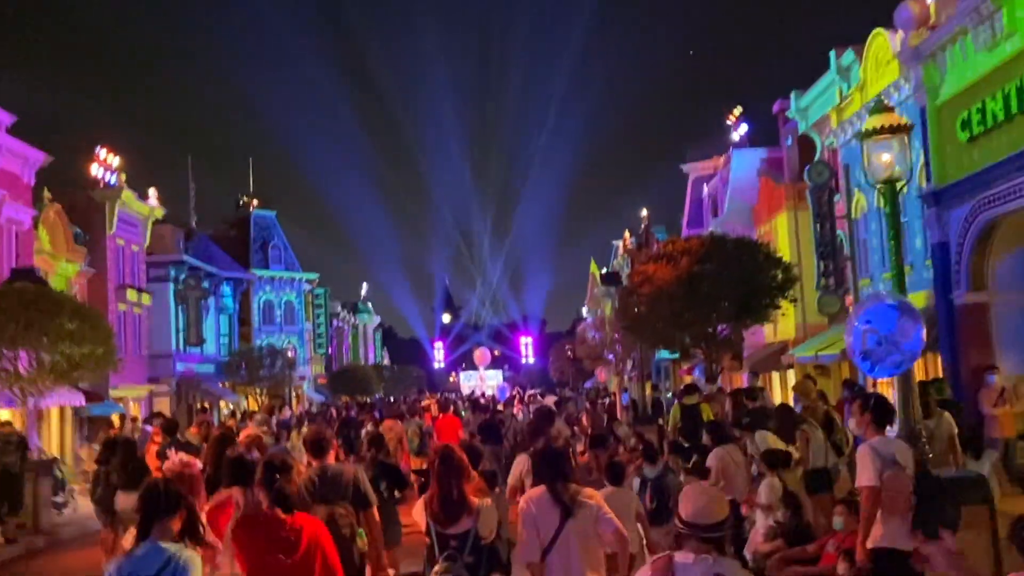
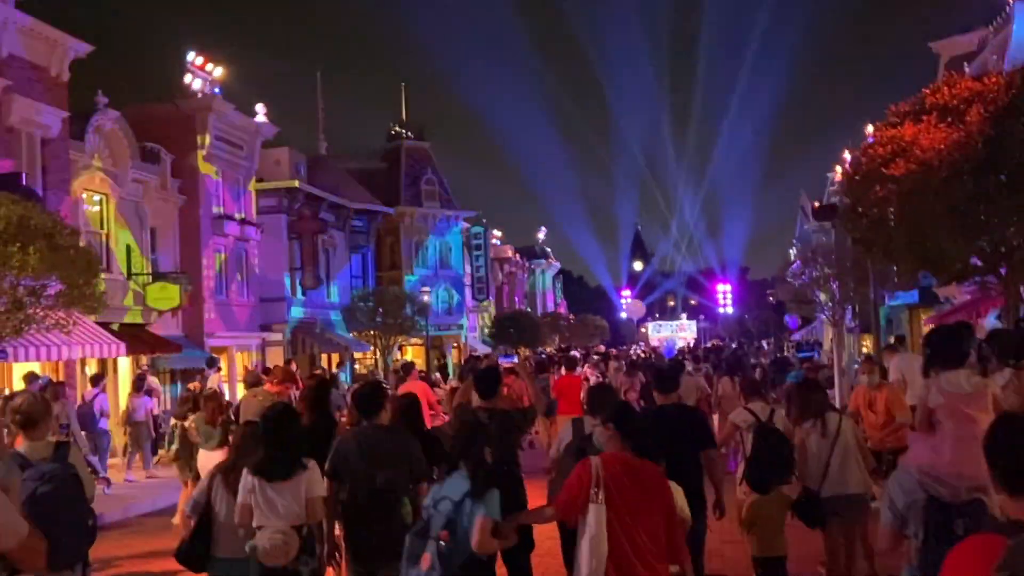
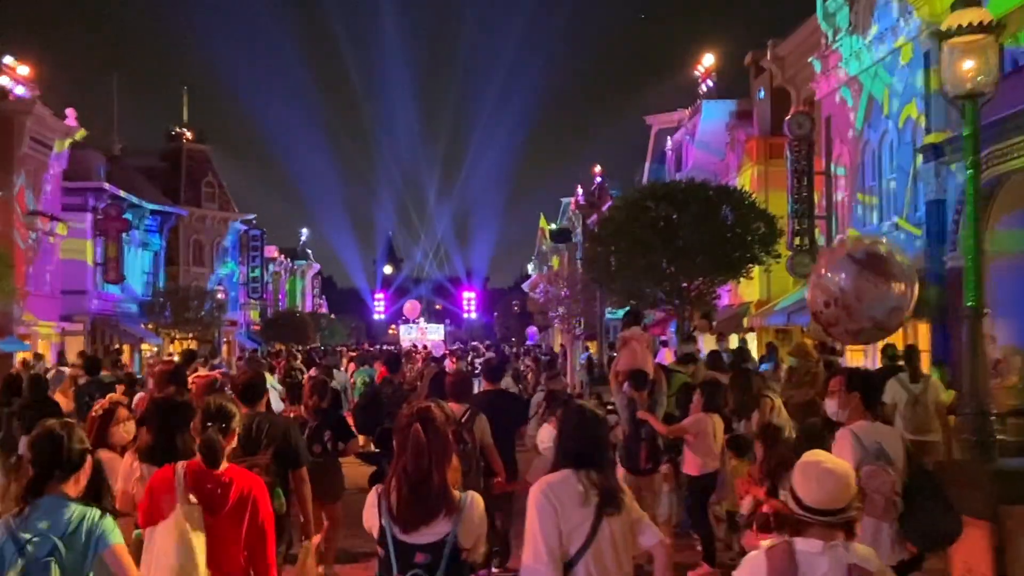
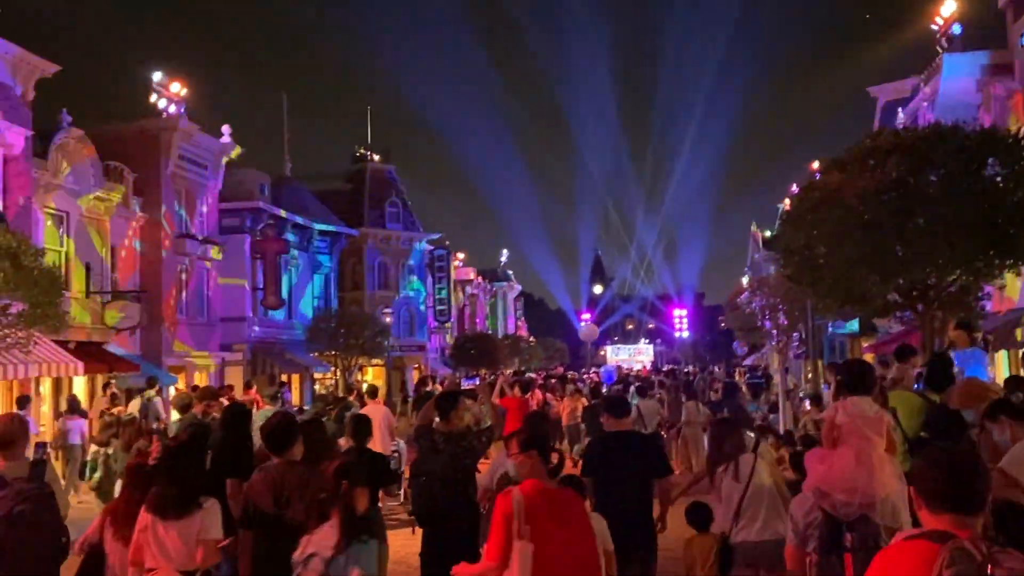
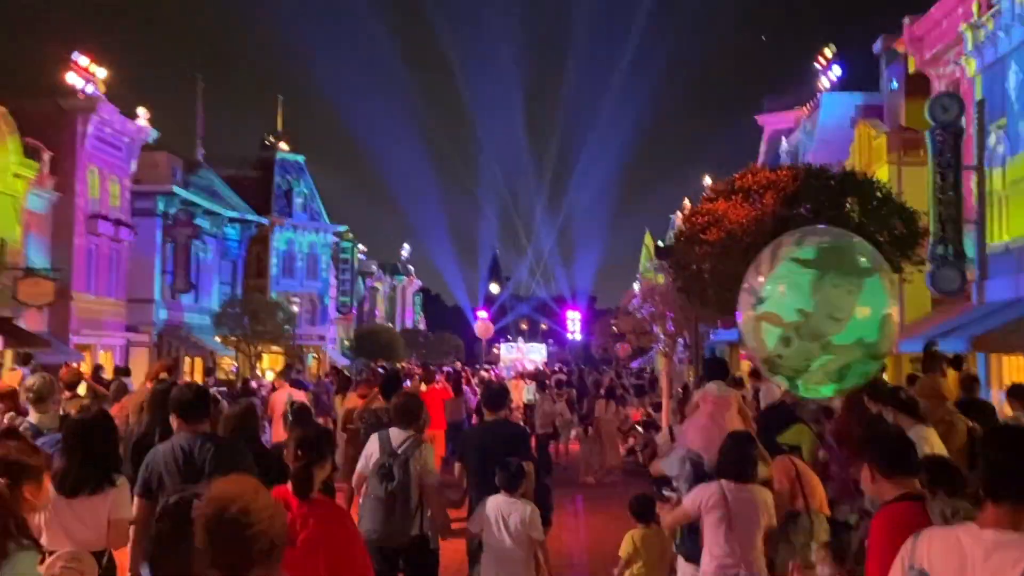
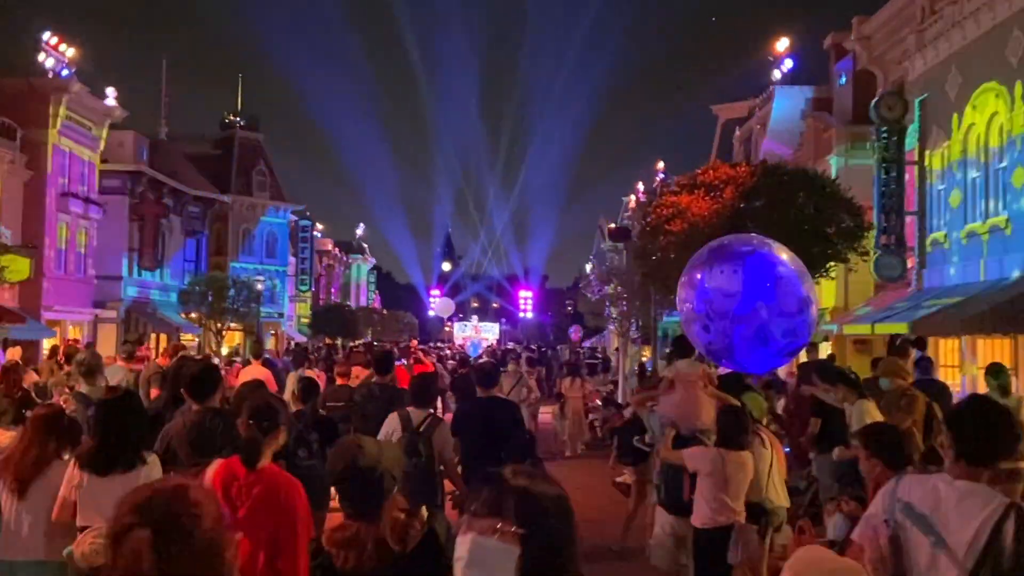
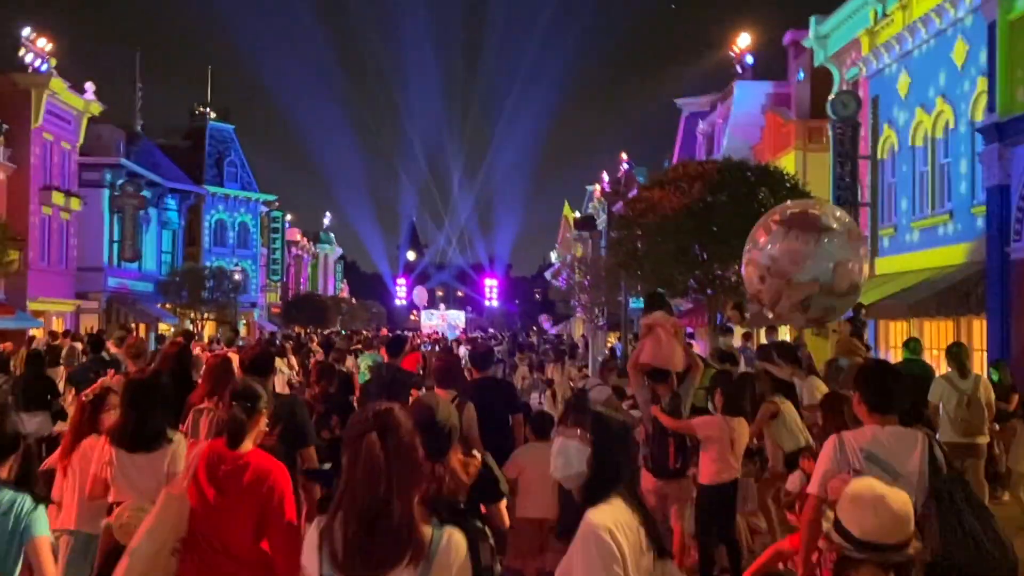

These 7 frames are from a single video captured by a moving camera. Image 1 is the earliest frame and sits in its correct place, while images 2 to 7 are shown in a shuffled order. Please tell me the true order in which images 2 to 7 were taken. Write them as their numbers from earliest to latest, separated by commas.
3, 7, 6, 5, 4, 2
